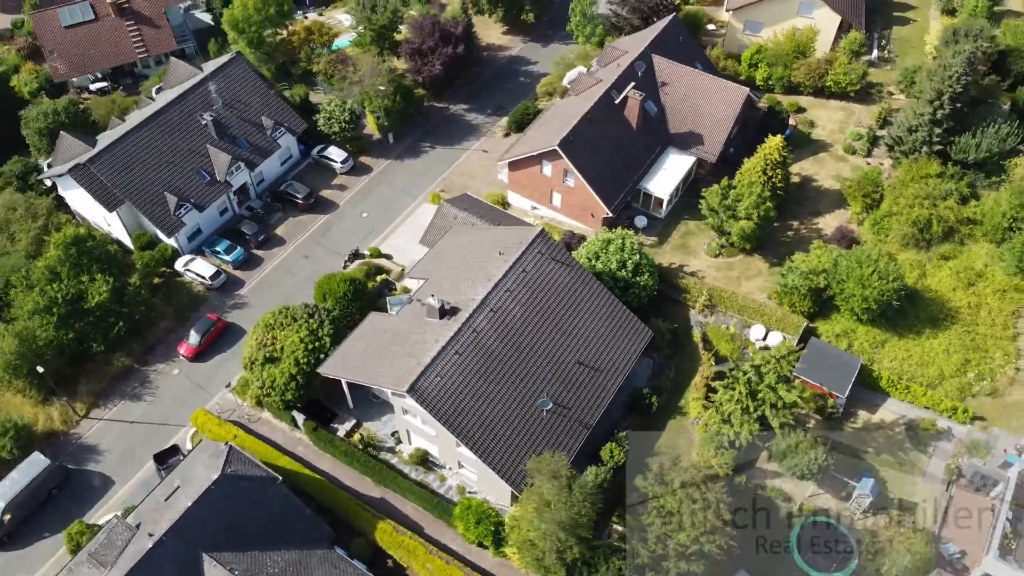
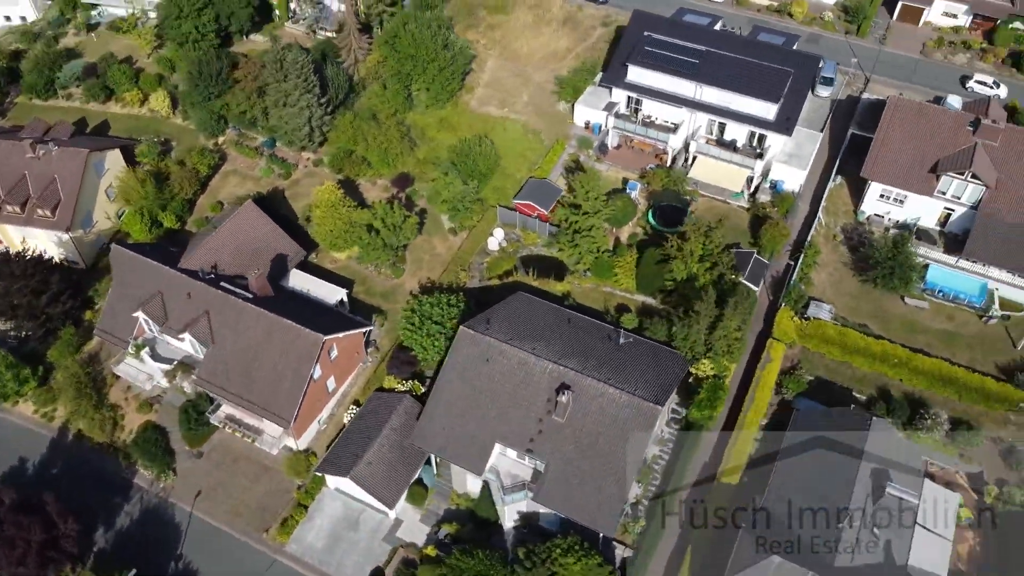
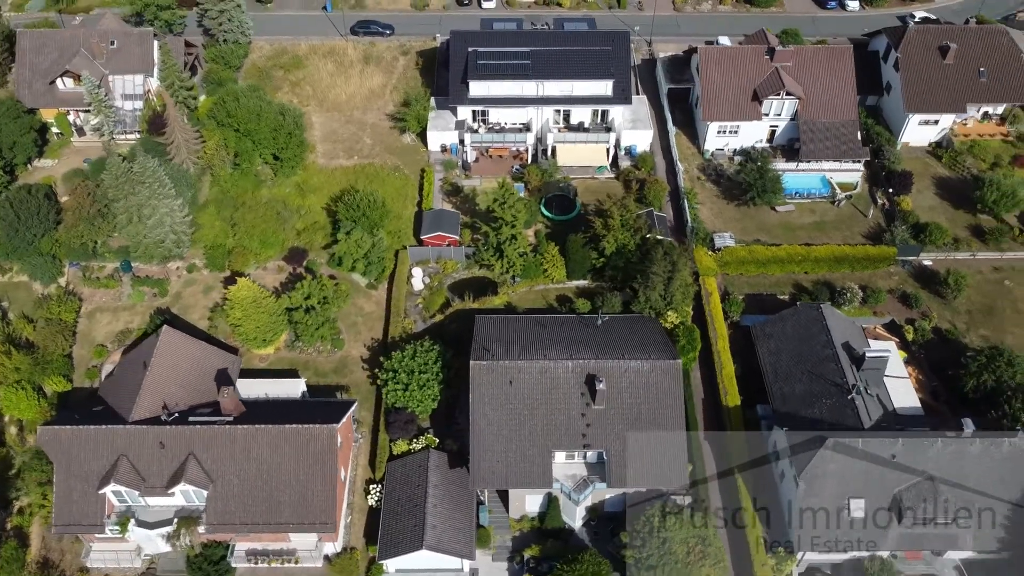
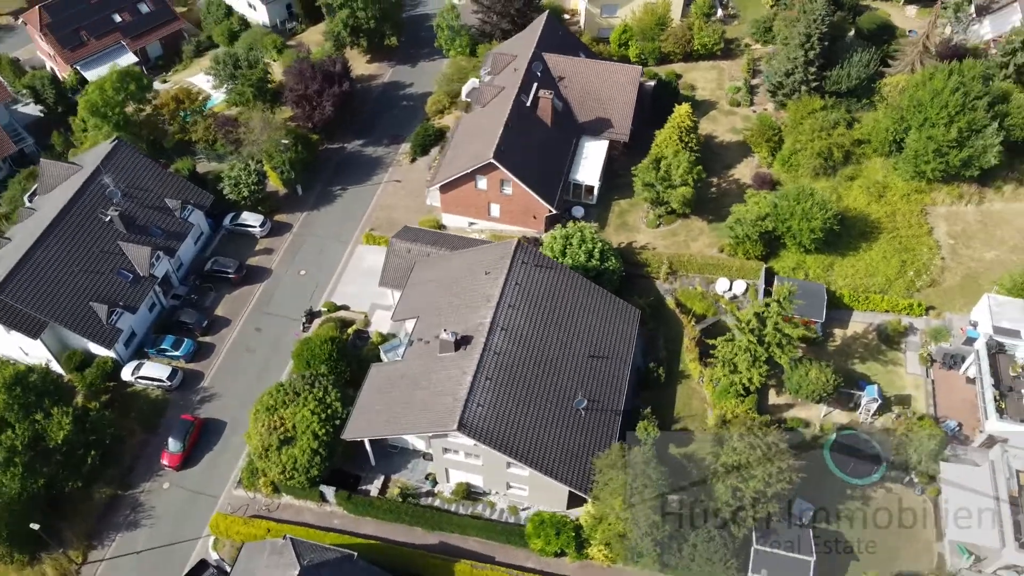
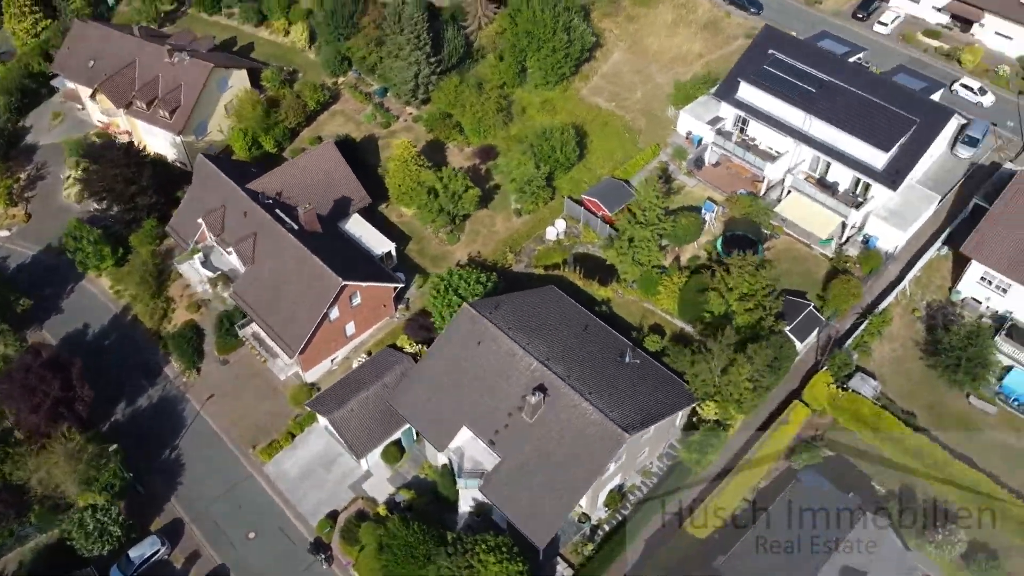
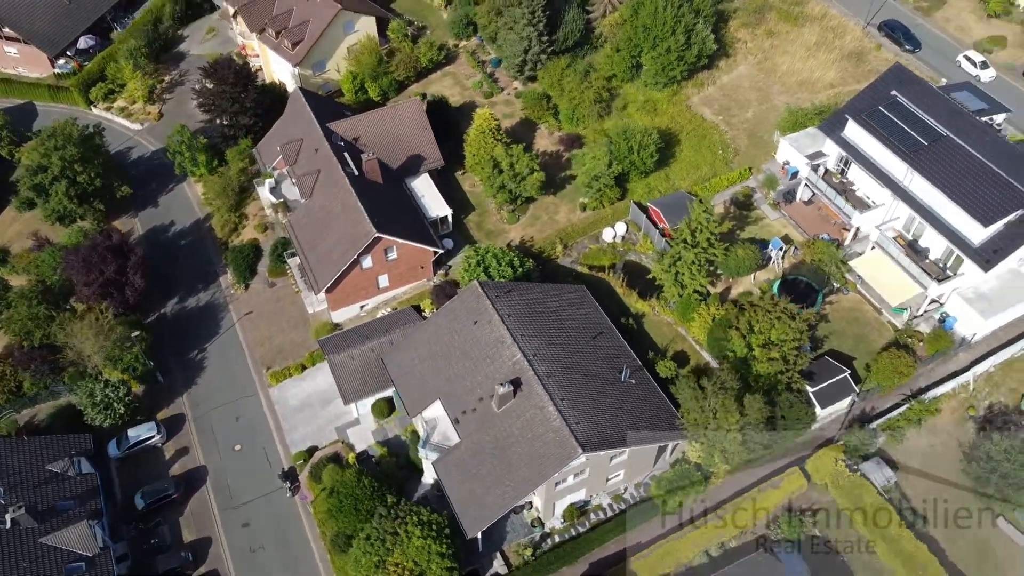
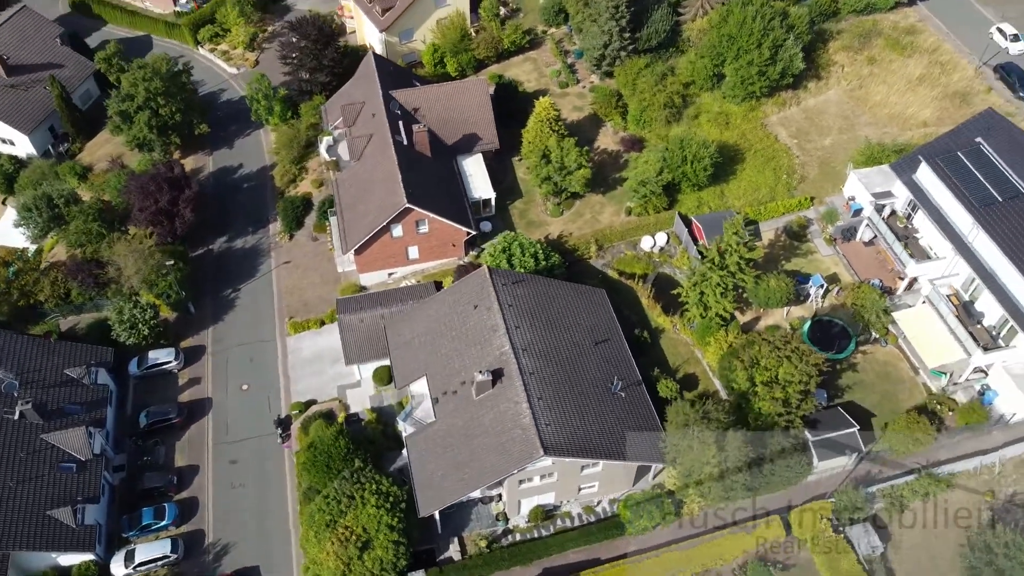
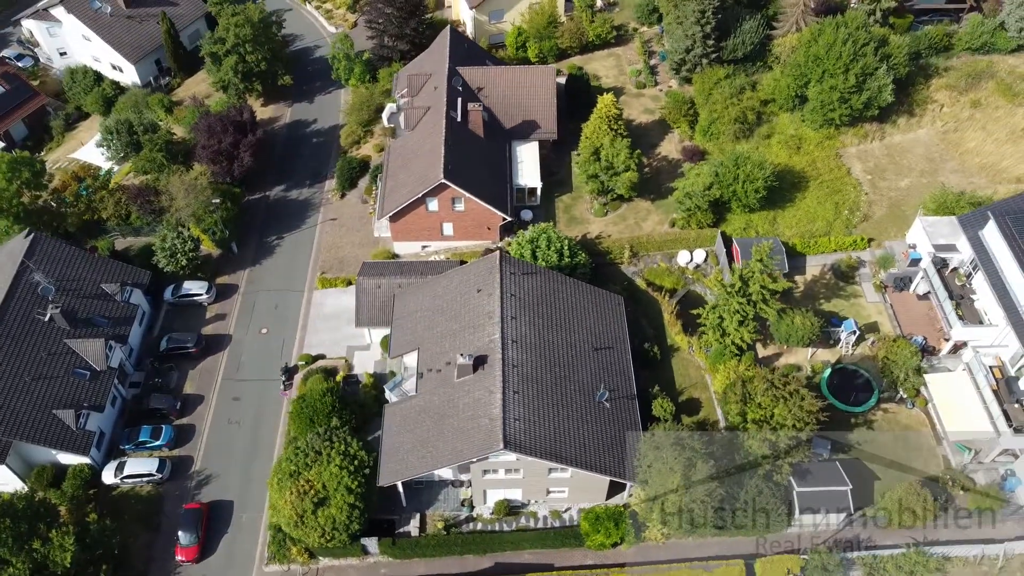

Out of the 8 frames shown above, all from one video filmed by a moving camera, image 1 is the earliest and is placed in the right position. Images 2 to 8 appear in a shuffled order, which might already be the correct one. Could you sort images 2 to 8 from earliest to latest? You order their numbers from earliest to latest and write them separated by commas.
4, 8, 7, 6, 5, 2, 3
